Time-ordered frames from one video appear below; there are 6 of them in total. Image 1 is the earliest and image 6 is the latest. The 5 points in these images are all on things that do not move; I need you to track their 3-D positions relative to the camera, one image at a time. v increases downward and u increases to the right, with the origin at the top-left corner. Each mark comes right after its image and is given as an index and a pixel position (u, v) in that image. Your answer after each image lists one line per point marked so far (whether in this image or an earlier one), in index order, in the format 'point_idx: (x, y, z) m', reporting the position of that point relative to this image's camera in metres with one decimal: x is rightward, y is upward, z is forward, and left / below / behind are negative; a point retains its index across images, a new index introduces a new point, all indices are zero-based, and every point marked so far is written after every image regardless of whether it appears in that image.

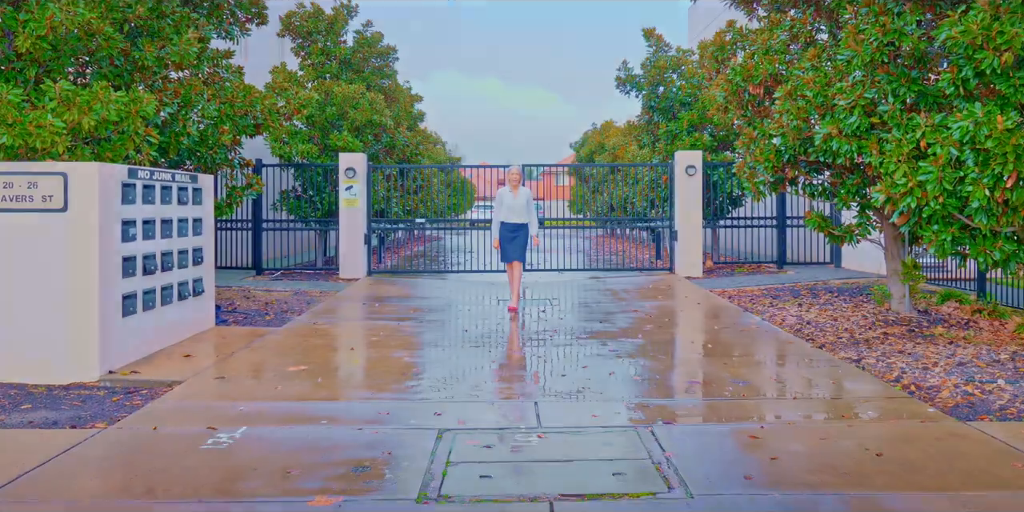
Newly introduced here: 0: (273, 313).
0: (-3.2, -0.8, +10.8) m
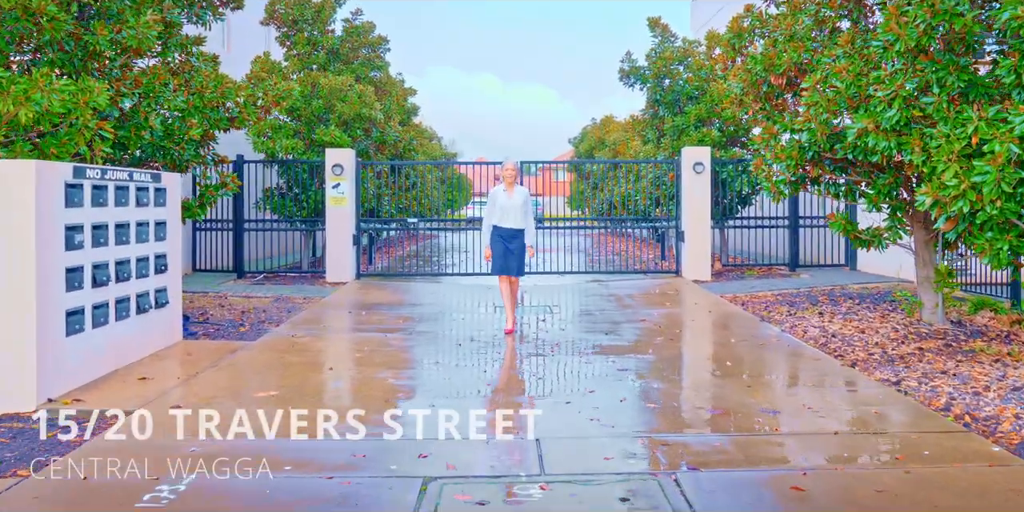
0: (-3.2, -0.8, +9.9) m
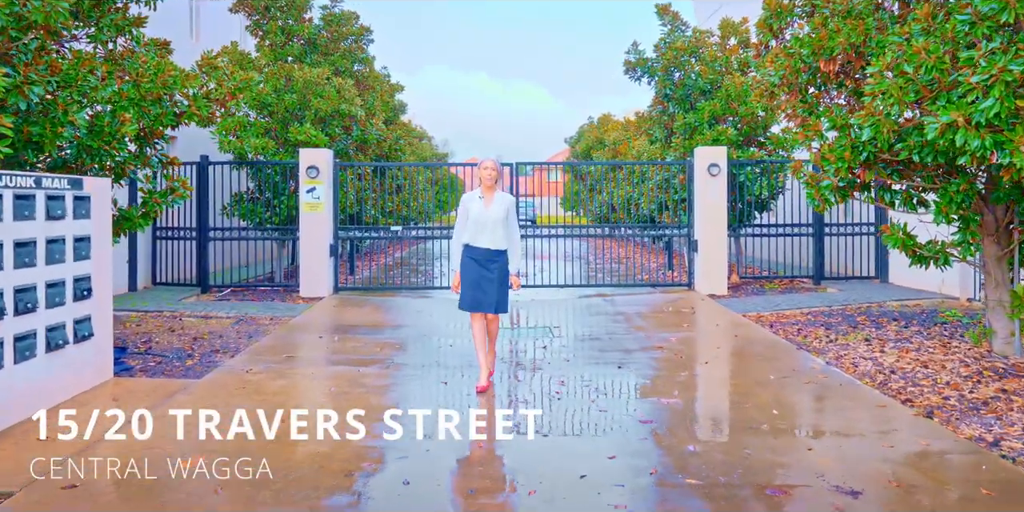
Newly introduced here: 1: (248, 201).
0: (-3.2, -1.0, +8.5) m
1: (-4.5, +0.9, +13.9) m
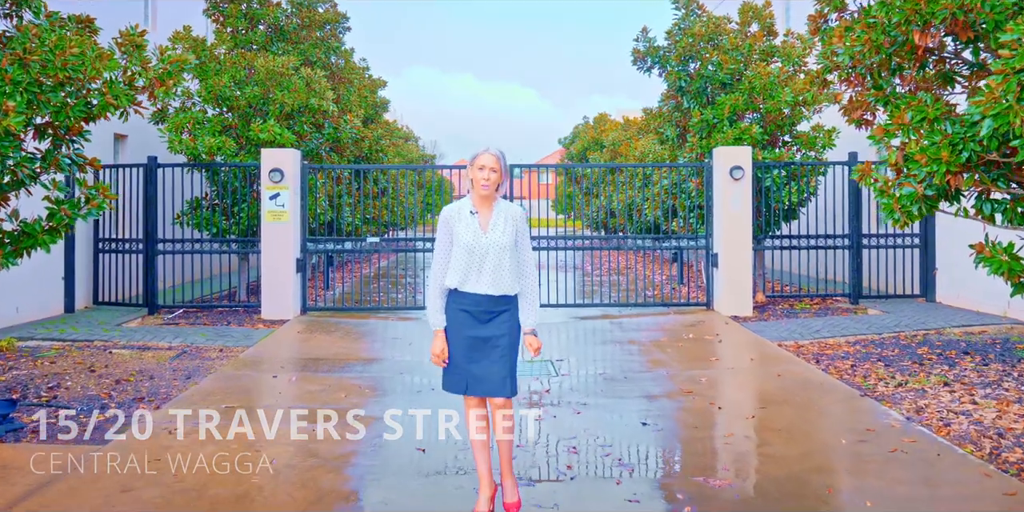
0: (-3.3, -1.2, +6.8) m
1: (-4.6, +0.7, +12.2) m
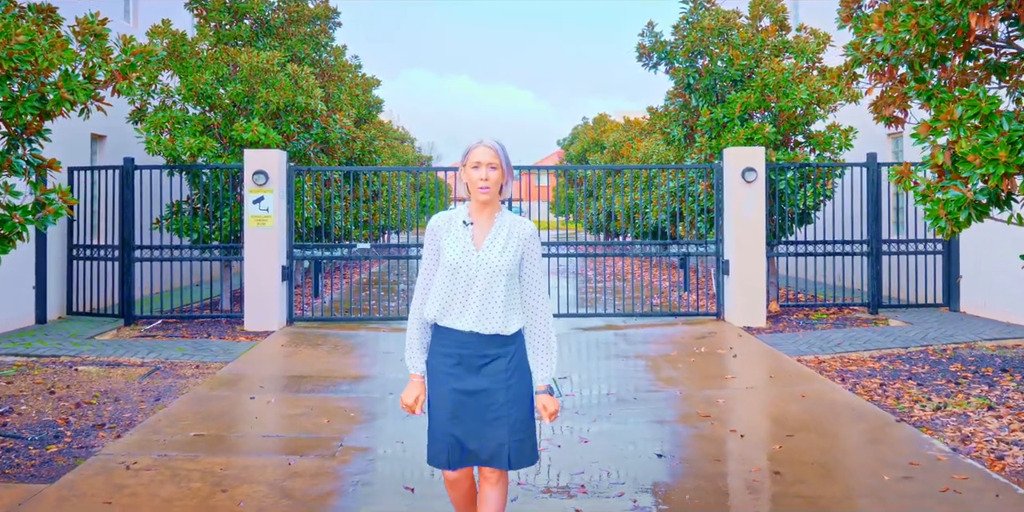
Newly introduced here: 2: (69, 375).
0: (-3.3, -1.3, +6.1) m
1: (-4.6, +0.6, +11.5) m
2: (-4.2, -1.1, +7.7) m
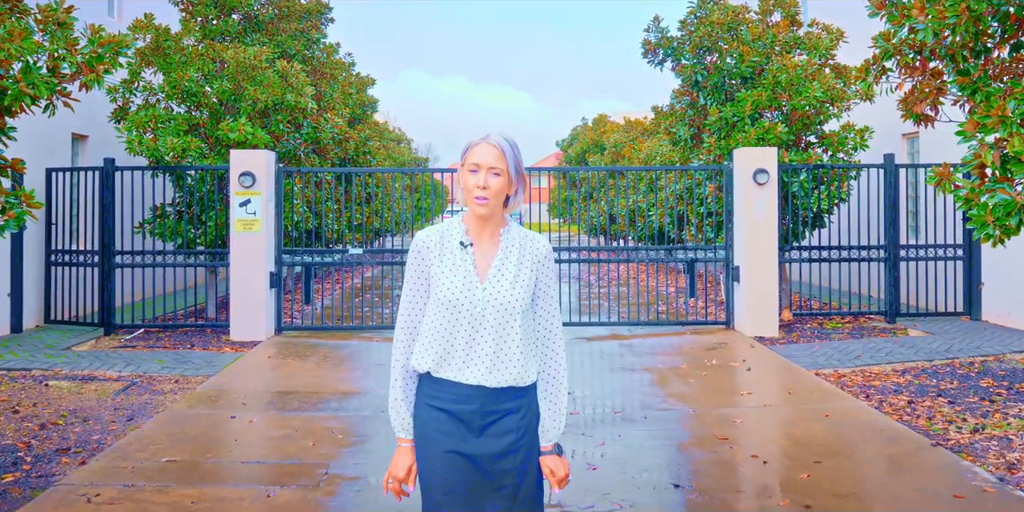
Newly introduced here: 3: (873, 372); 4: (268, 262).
0: (-3.3, -1.4, +5.6) m
1: (-4.6, +0.5, +11.0) m
2: (-4.2, -1.2, +7.2) m
3: (+3.5, -1.1, +7.9) m
4: (-3.0, -0.1, +10.1) m
